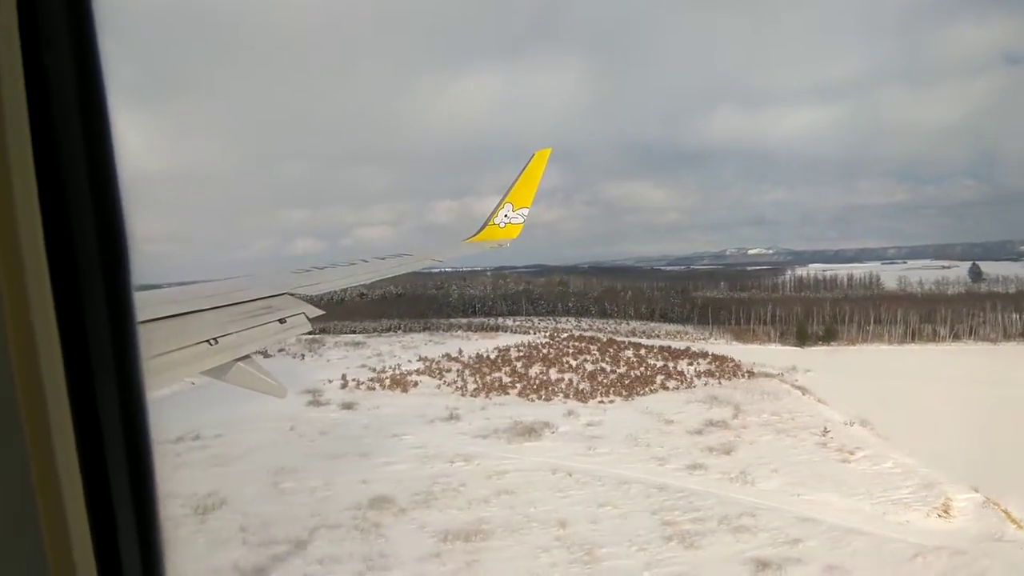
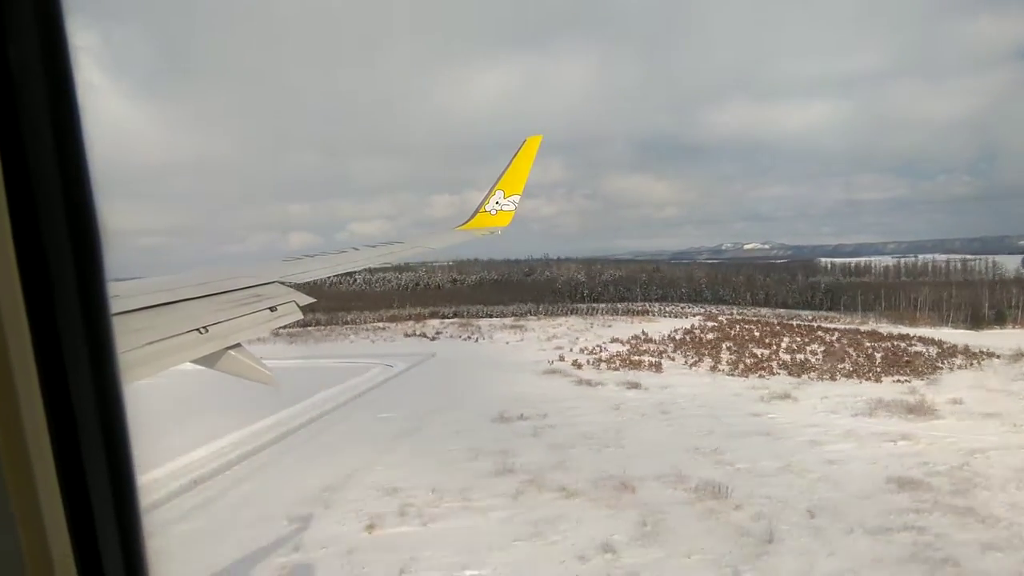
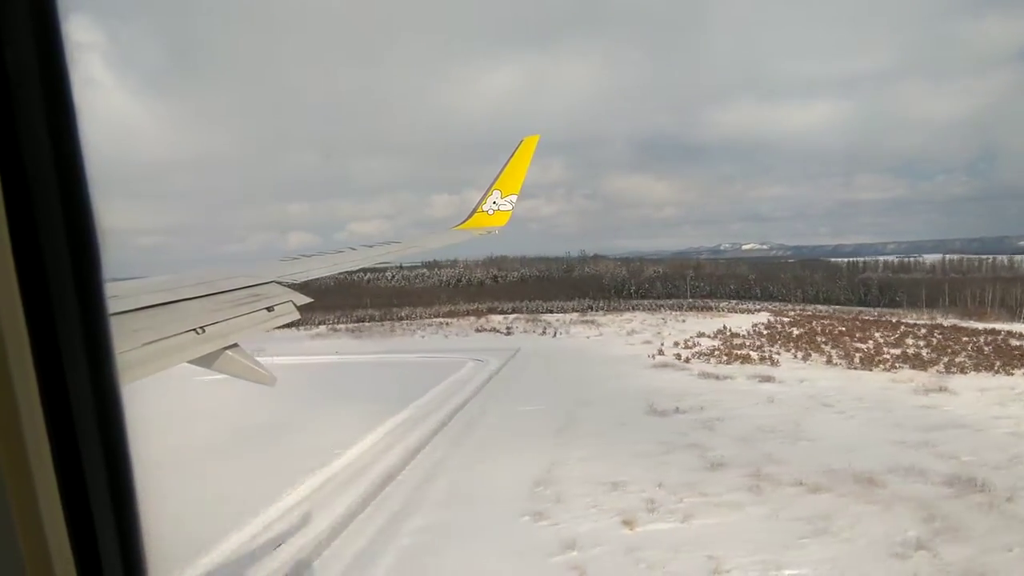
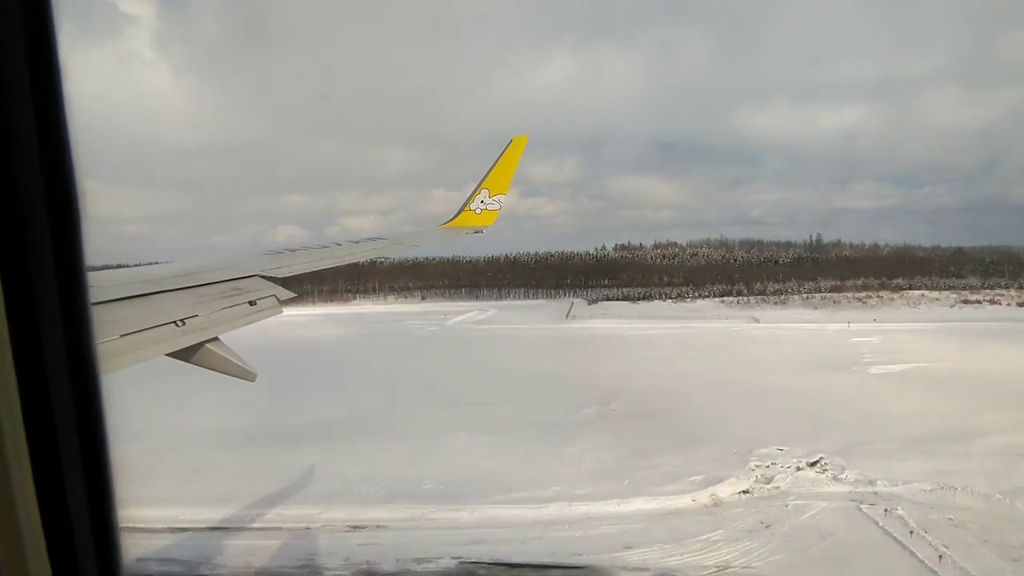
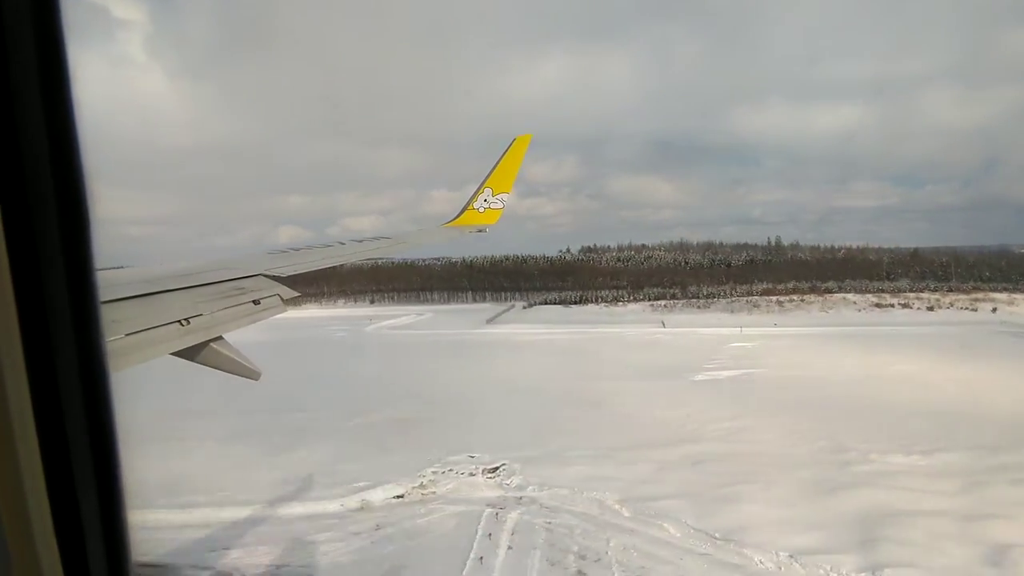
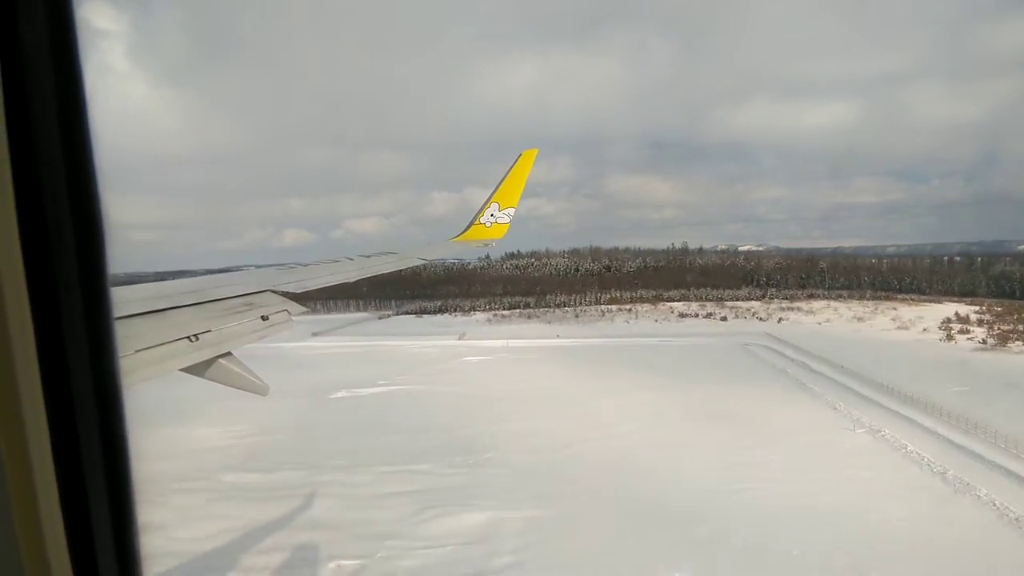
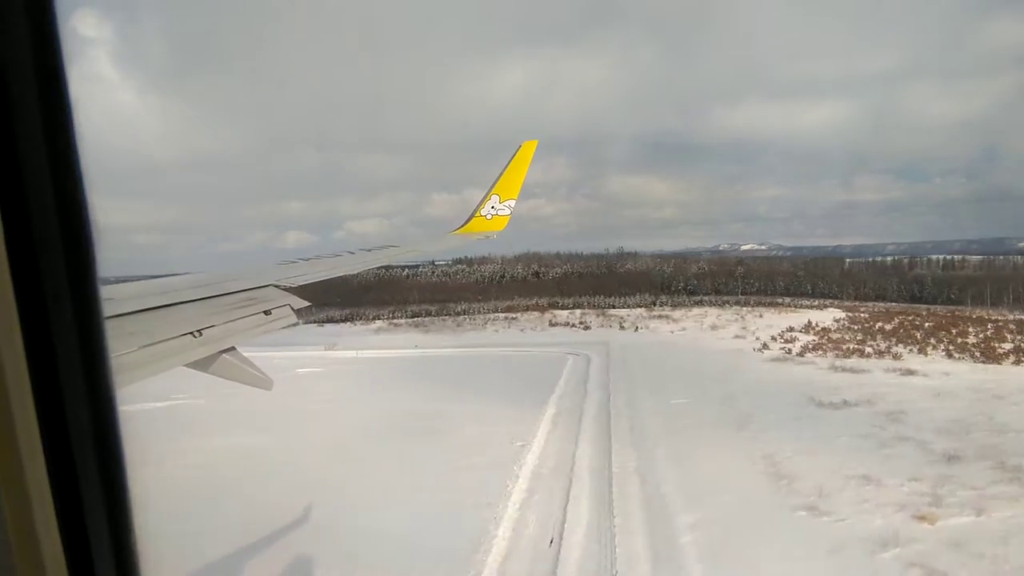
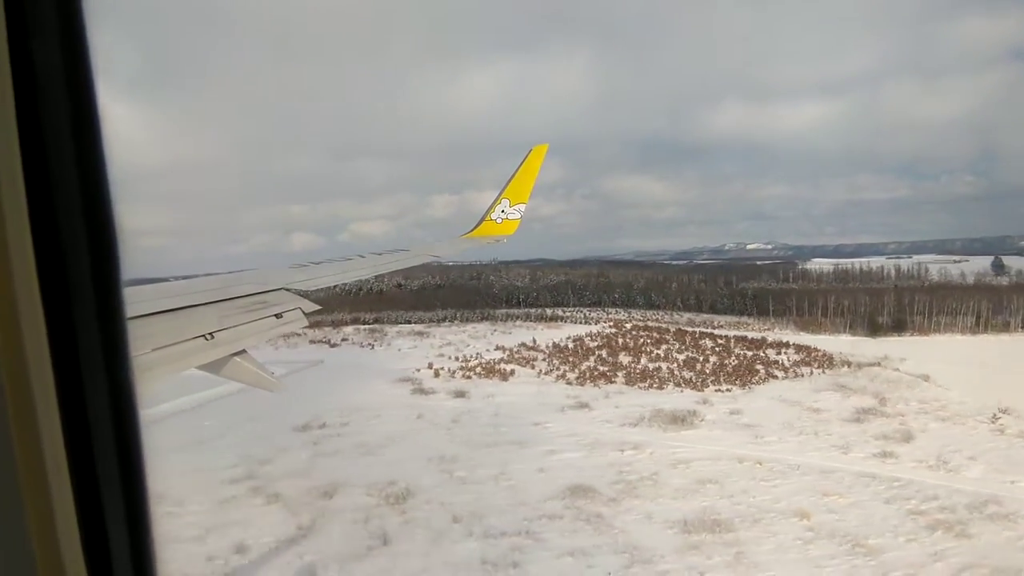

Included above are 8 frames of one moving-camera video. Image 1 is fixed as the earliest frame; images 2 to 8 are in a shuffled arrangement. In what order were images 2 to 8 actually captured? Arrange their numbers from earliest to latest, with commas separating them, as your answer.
8, 2, 3, 7, 6, 5, 4
